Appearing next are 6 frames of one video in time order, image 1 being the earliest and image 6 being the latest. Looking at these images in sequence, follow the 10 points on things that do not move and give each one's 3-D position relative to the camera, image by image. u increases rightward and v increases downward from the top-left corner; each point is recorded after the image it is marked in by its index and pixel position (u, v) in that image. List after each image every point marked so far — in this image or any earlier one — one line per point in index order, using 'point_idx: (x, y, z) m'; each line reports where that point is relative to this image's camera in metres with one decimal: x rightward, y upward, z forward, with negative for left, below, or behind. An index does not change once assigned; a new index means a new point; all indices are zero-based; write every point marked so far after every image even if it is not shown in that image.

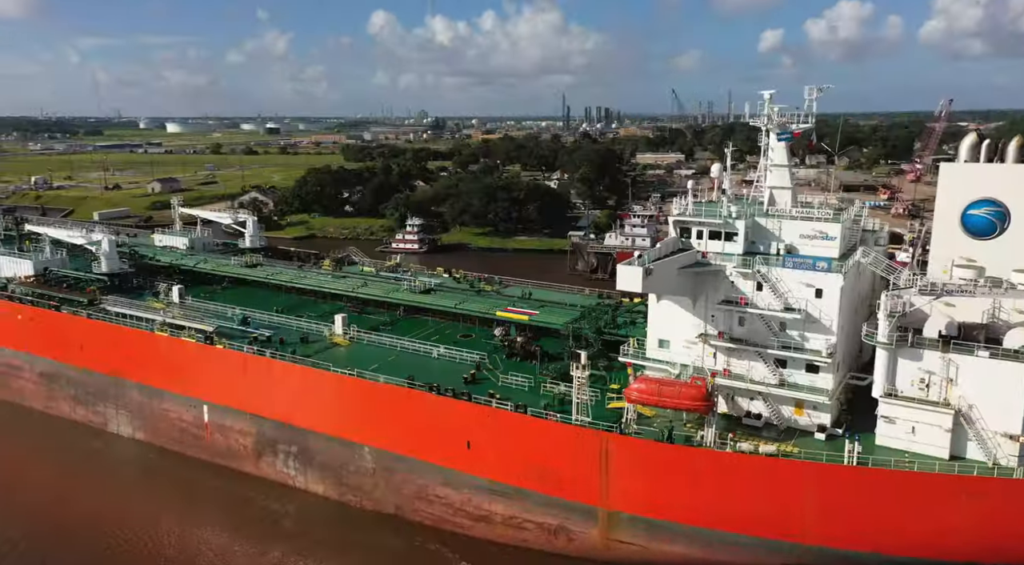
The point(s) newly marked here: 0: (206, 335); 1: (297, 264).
0: (-5.7, -1.0, +13.9) m
1: (-5.8, +0.4, +19.8) m
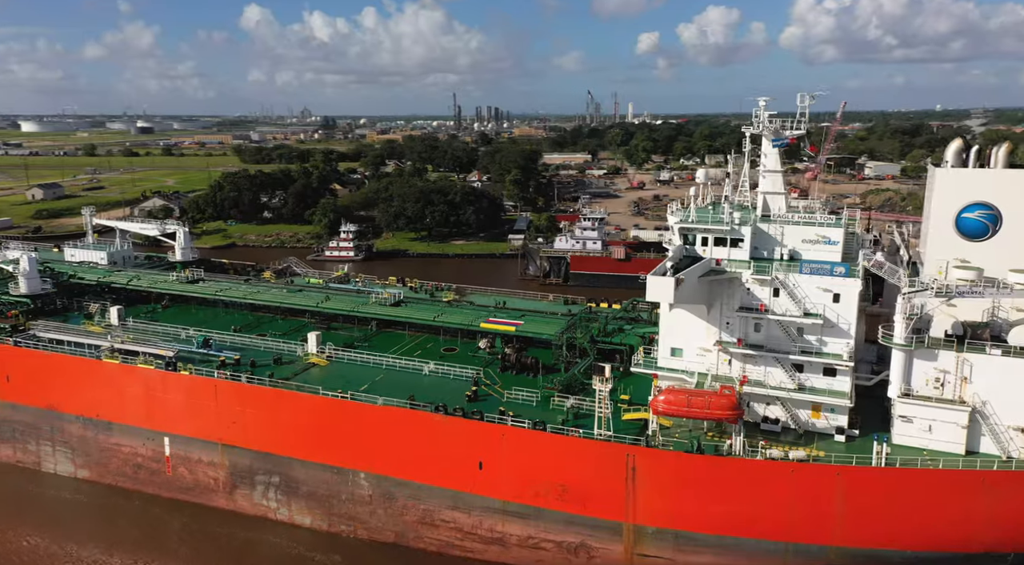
0: (-5.9, -1.4, +12.7) m
1: (-6.8, +0.1, +18.5) m
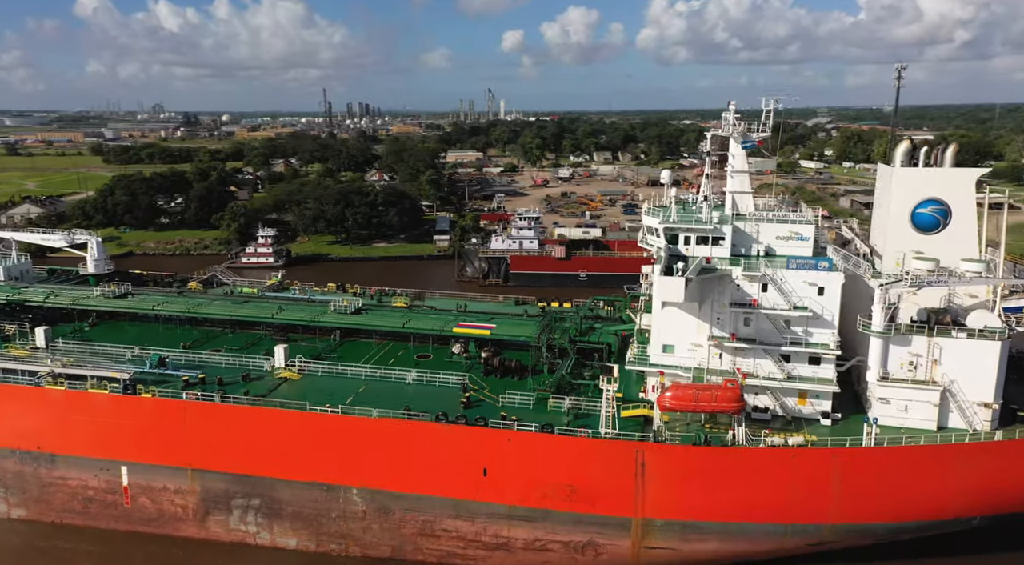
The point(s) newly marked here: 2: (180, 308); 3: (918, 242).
0: (-6.2, -1.6, +11.7) m
1: (-8.0, -0.2, +17.3) m
2: (-6.7, -0.5, +14.9) m
3: (+6.3, +0.6, +11.5) m
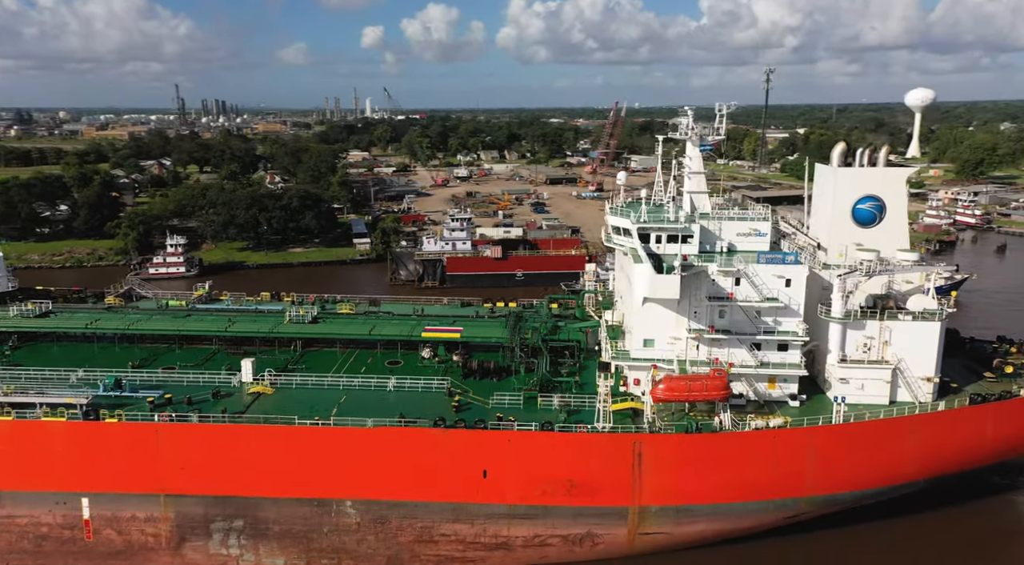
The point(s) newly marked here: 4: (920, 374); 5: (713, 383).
0: (-6.4, -1.9, +10.9) m
1: (-9.1, -0.6, +16.1) m
2: (-7.4, -0.8, +14.0) m
3: (+5.9, +0.8, +12.7) m
4: (+6.3, -1.4, +11.4) m
5: (+2.8, -1.4, +10.4) m
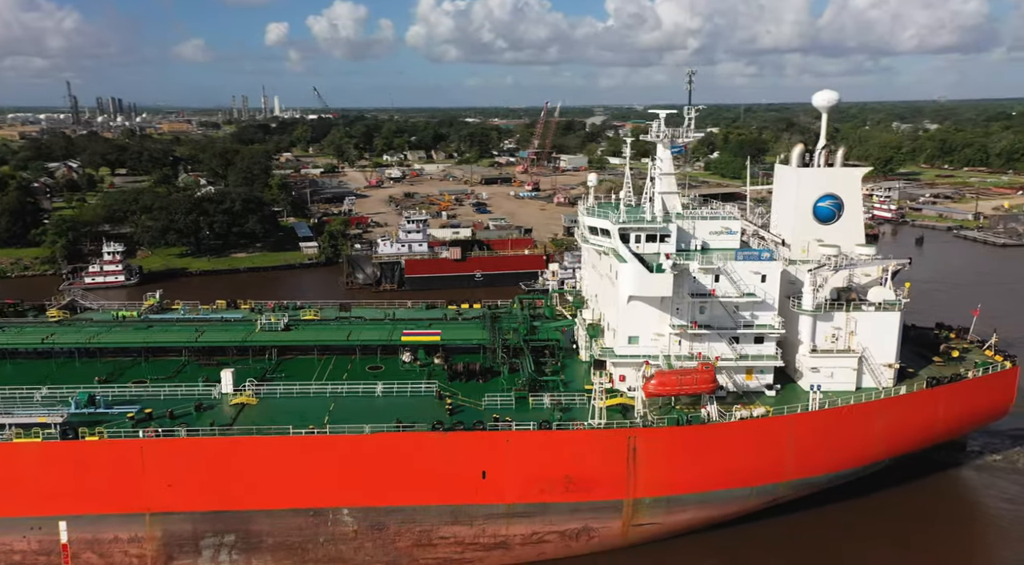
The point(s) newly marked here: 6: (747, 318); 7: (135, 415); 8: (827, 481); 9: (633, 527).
0: (-6.4, -2.1, +10.3) m
1: (-9.7, -0.8, +15.3) m
2: (-7.8, -1.0, +13.3) m
3: (+5.6, +0.9, +13.4) m
4: (+6.1, -1.3, +12.2) m
5: (+2.8, -1.4, +10.8) m
6: (+3.7, -0.6, +11.8) m
7: (-5.6, -1.9, +10.9) m
8: (+5.2, -3.2, +12.1) m
9: (+1.8, -3.7, +11.2) m
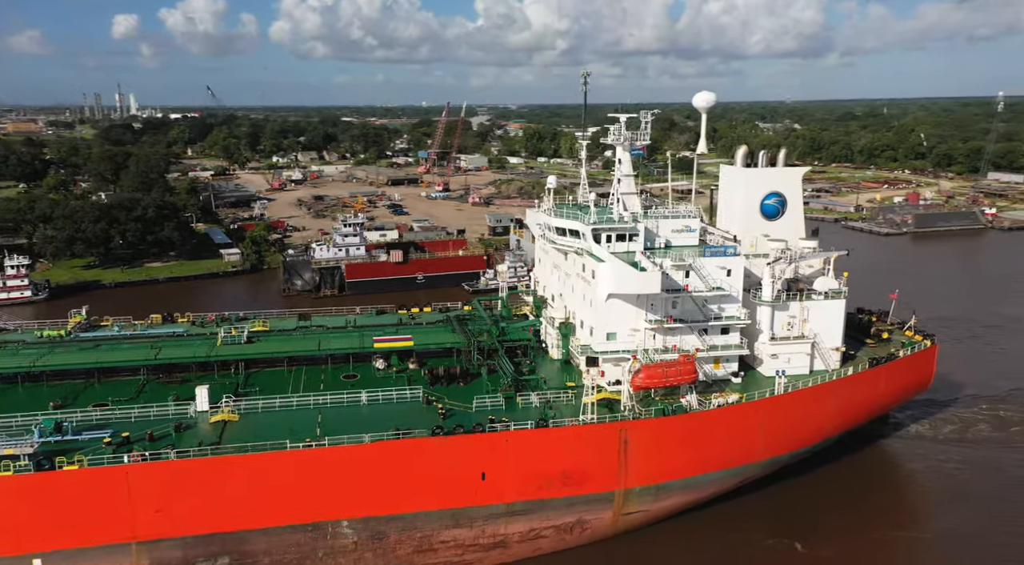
0: (-6.3, -2.3, +9.6) m
1: (-10.4, -1.2, +13.9) m
2: (-8.2, -1.3, +12.3) m
3: (+5.0, +1.1, +14.4) m
4: (+5.7, -1.1, +13.3) m
5: (+2.6, -1.3, +11.5) m
6: (+3.4, -0.5, +12.6) m
7: (-5.6, -2.2, +10.3) m
8: (+4.9, -3.1, +13.0) m
9: (+1.7, -3.7, +11.6) m
